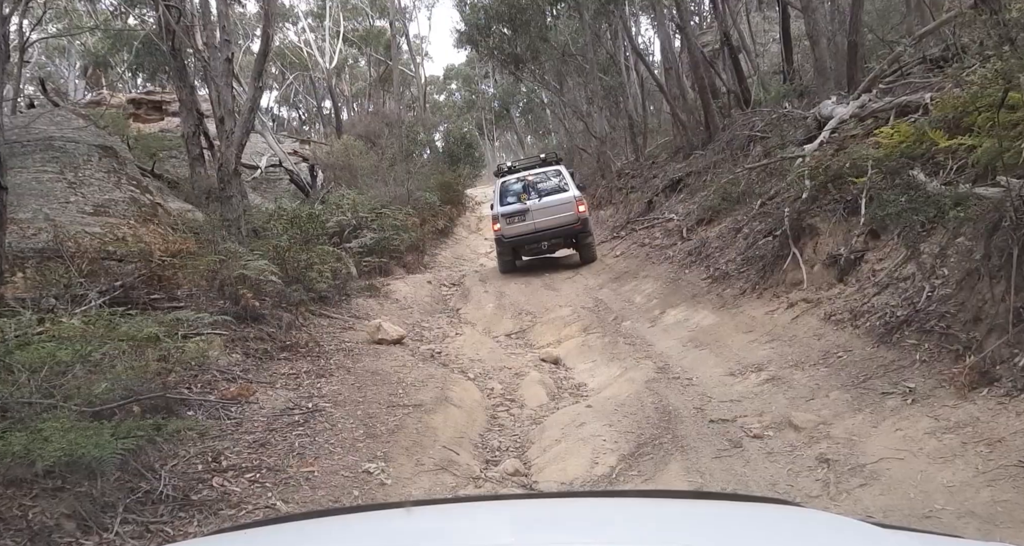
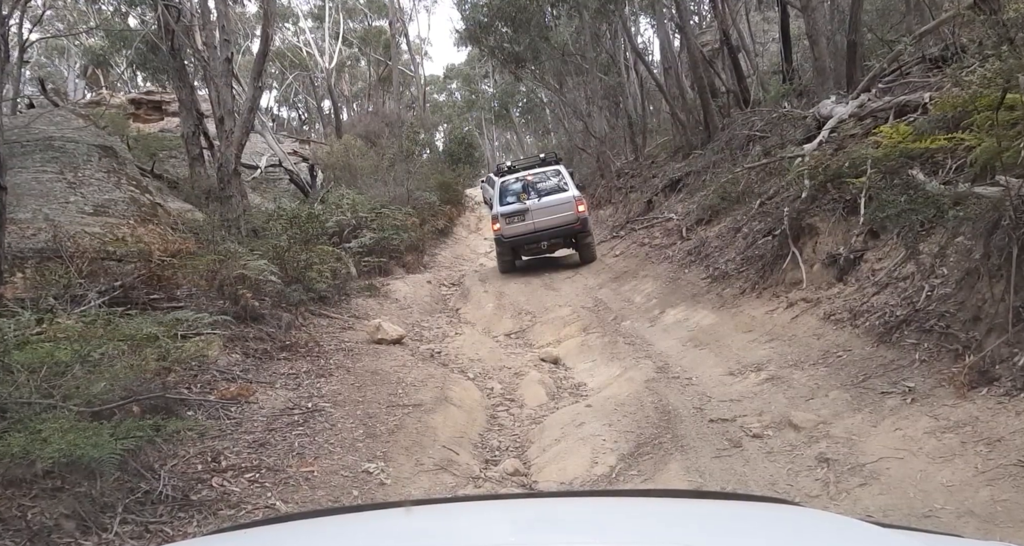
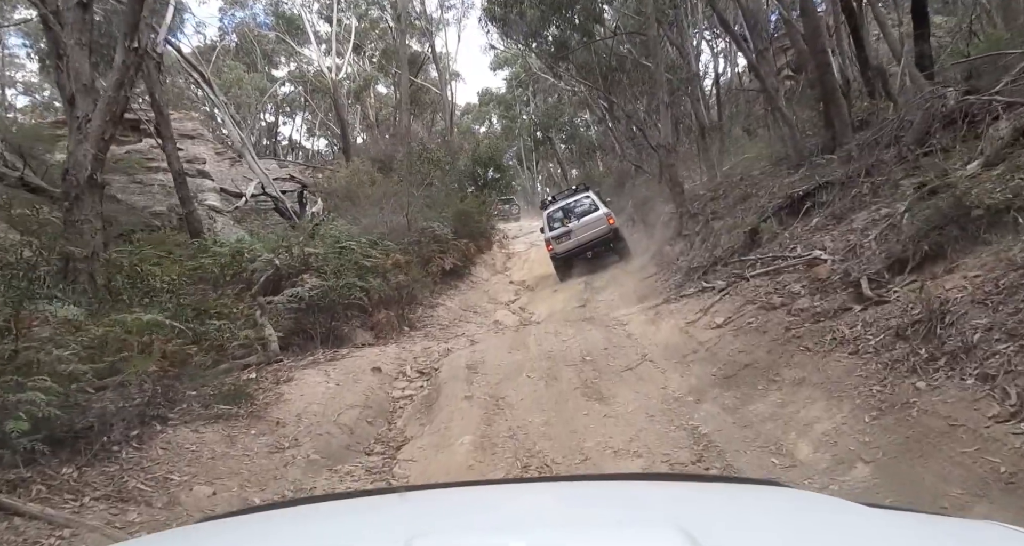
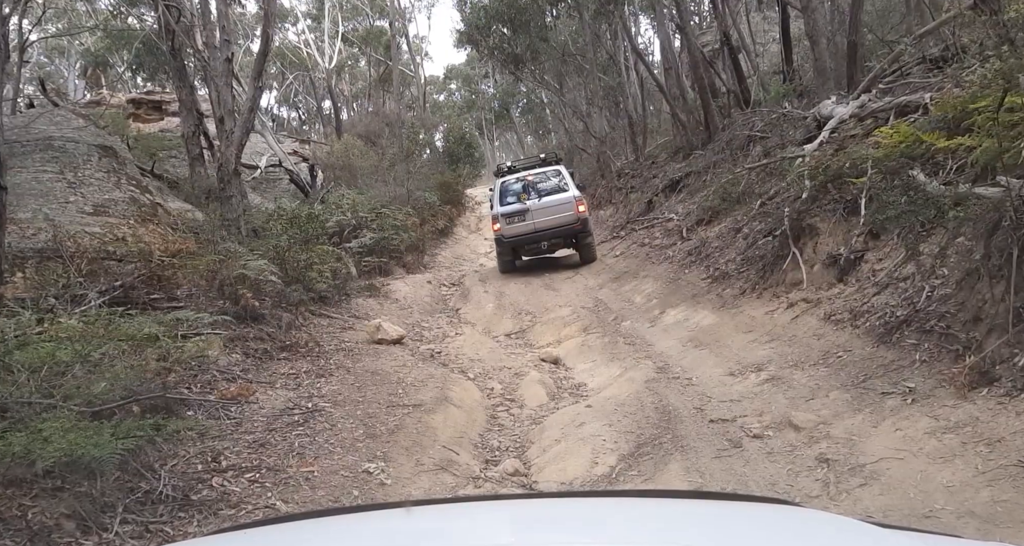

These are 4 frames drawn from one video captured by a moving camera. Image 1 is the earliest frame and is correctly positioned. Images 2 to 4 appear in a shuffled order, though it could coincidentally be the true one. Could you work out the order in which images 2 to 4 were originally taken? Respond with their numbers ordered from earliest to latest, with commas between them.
4, 2, 3
